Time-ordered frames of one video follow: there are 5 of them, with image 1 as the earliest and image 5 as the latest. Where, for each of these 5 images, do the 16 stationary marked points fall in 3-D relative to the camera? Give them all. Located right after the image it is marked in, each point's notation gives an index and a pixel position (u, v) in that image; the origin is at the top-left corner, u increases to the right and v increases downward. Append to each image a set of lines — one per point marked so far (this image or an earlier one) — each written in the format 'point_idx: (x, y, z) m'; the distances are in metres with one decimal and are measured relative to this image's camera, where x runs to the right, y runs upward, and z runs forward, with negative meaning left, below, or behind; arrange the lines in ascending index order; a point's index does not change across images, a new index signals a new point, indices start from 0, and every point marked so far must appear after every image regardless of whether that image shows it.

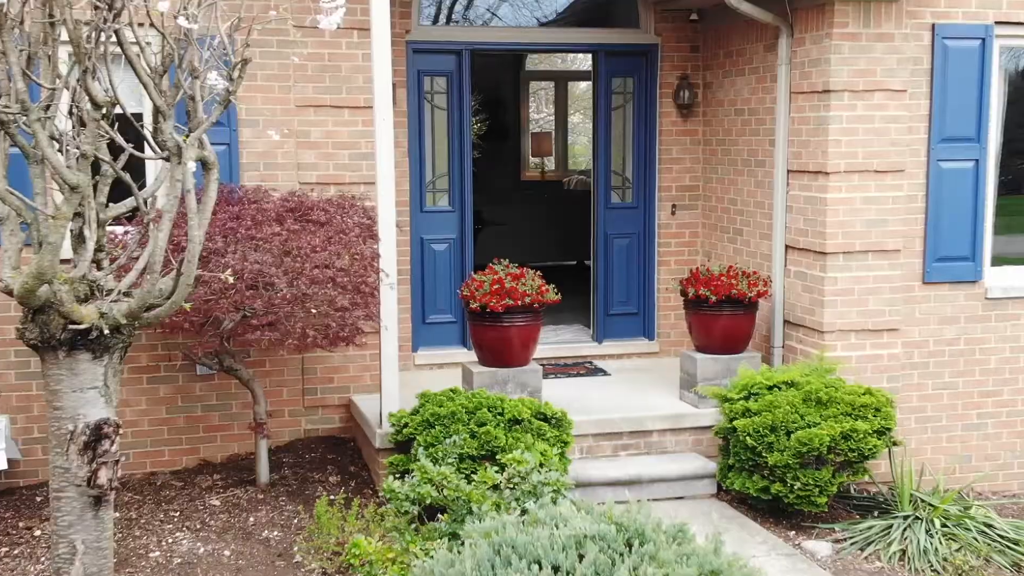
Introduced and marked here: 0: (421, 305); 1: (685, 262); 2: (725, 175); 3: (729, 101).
0: (-0.4, -0.1, +7.2) m
1: (+0.8, +0.1, +7.4) m
2: (+1.0, +0.5, +7.1) m
3: (+1.0, +0.9, +7.0) m
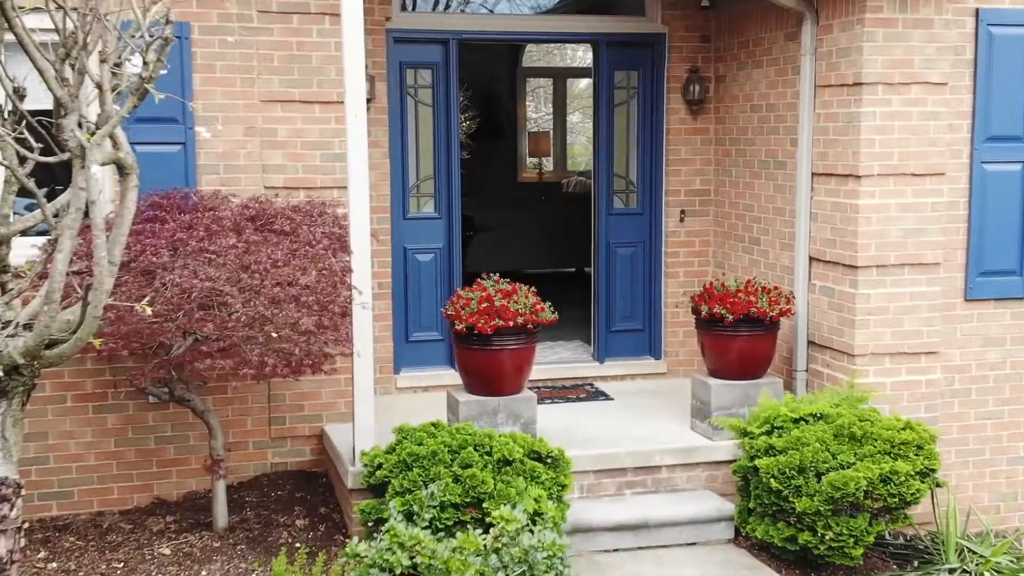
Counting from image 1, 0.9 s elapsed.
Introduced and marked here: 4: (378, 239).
0: (-0.5, -0.1, +6.5) m
1: (+0.8, +0.1, +6.8) m
2: (+1.0, +0.5, +6.4) m
3: (+1.0, +0.8, +6.3) m
4: (-0.6, +0.2, +6.3) m
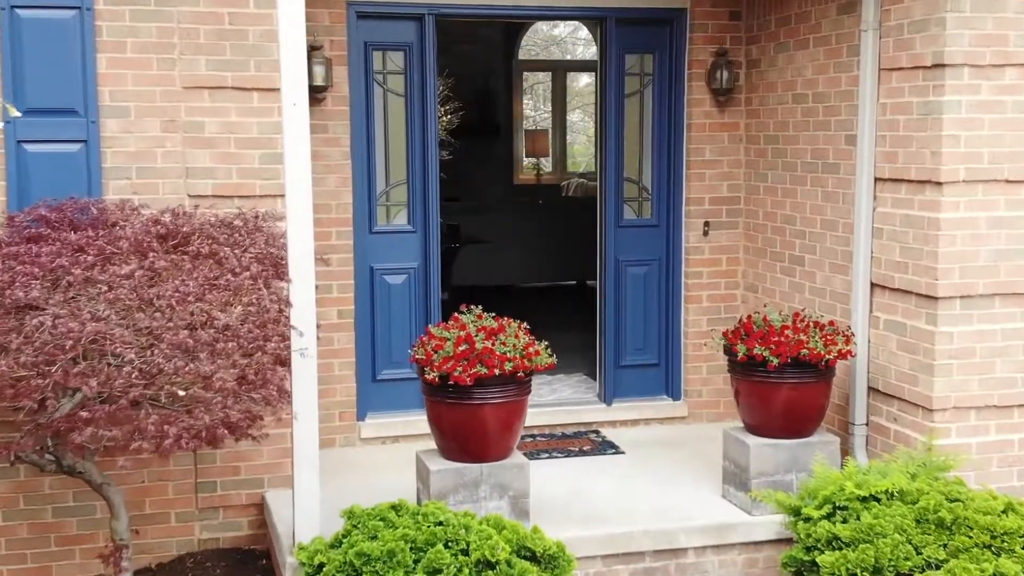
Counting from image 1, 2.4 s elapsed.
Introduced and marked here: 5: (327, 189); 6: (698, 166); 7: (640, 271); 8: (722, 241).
0: (-0.5, -0.2, +5.4) m
1: (+0.8, 0.0, +5.6) m
2: (+0.9, +0.4, +5.3) m
3: (+0.9, +0.7, +5.2) m
4: (-0.6, +0.1, +5.2) m
5: (-0.6, +0.3, +5.1) m
6: (+0.7, +0.4, +5.5) m
7: (+0.5, +0.1, +5.7) m
8: (+0.8, +0.2, +5.6) m
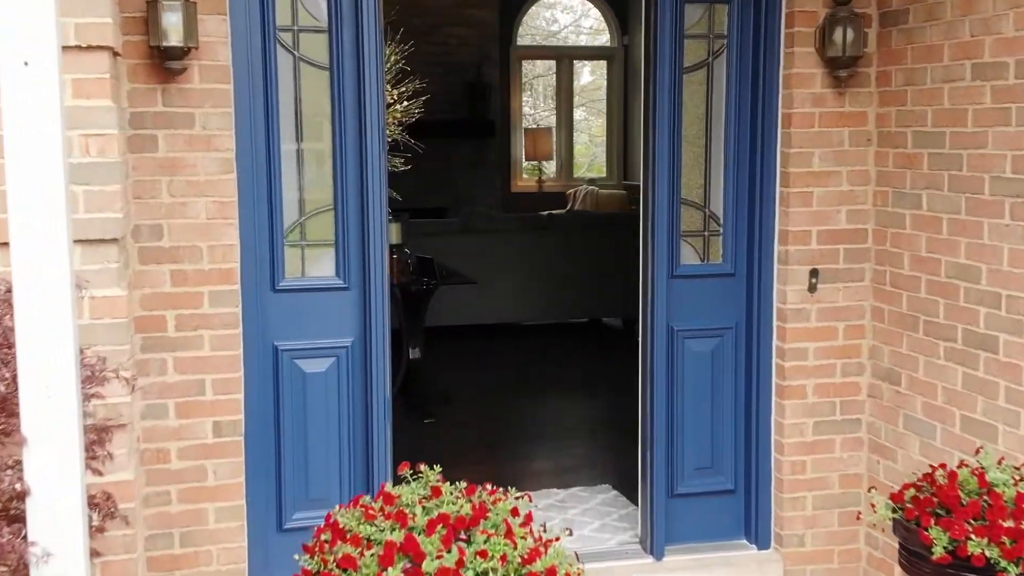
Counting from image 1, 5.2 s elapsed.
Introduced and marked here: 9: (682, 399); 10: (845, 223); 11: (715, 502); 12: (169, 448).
0: (-0.5, -0.4, +3.3) m
1: (+0.8, -0.2, +3.6) m
2: (+0.9, +0.2, +3.2) m
3: (+0.9, +0.5, +3.1) m
4: (-0.6, -0.1, +3.1) m
5: (-0.6, +0.1, +3.1) m
6: (+0.7, +0.2, +3.4) m
7: (+0.5, -0.1, +3.6) m
8: (+0.8, 0.0, +3.5) m
9: (+0.4, -0.3, +3.6) m
10: (+0.8, +0.2, +3.5) m
11: (+0.5, -0.5, +3.7) m
12: (-0.7, -0.3, +3.1) m
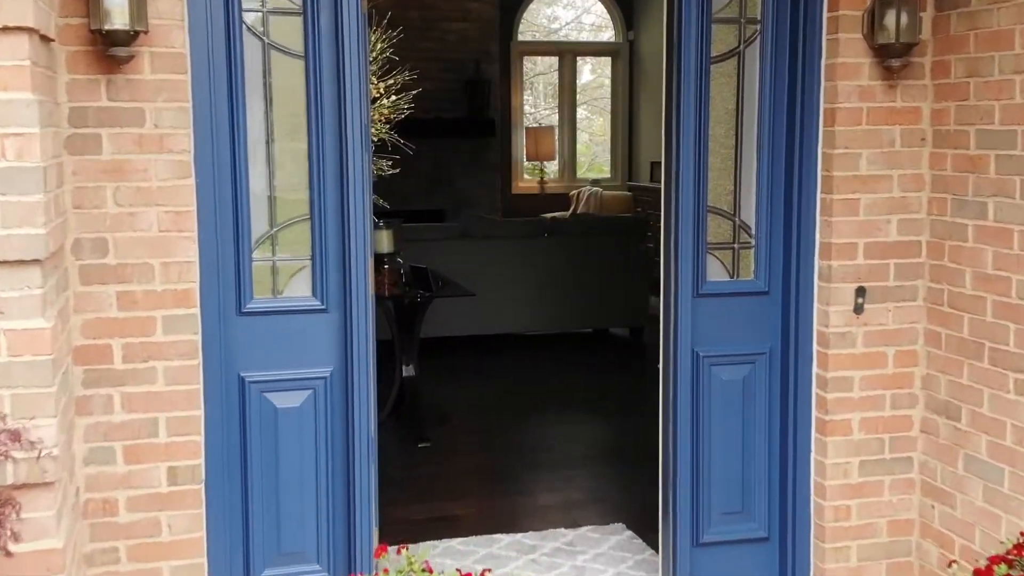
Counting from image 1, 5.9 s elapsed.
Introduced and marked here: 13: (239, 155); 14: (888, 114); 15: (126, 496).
0: (-0.5, -0.5, +2.9) m
1: (+0.8, -0.3, +3.1) m
2: (+0.9, +0.1, +2.8) m
3: (+0.9, +0.4, +2.7) m
4: (-0.6, -0.1, +2.7) m
5: (-0.6, +0.1, +2.6) m
6: (+0.7, +0.2, +3.0) m
7: (+0.5, -0.2, +3.2) m
8: (+0.8, -0.1, +3.1) m
9: (+0.4, -0.3, +3.2) m
10: (+0.8, +0.1, +3.1) m
11: (+0.5, -0.6, +3.2) m
12: (-0.7, -0.4, +2.7) m
13: (-0.5, +0.2, +2.8) m
14: (+0.7, +0.3, +3.0) m
15: (-0.7, -0.4, +2.7) m
